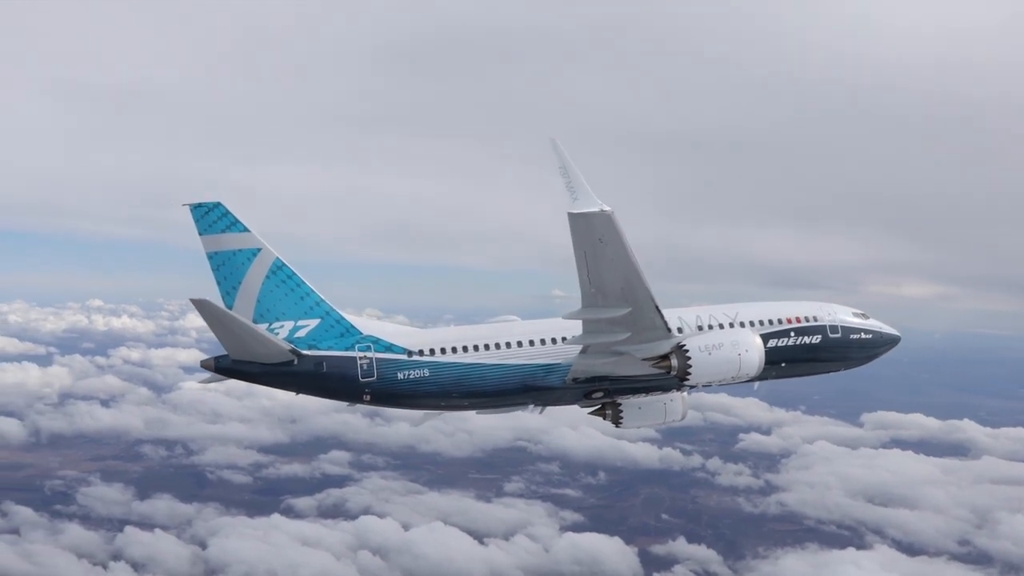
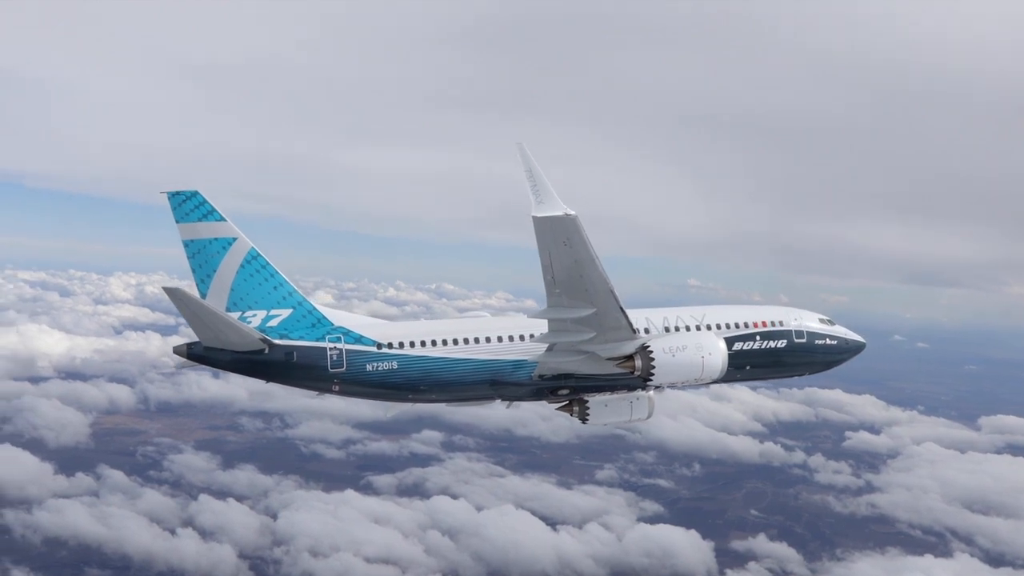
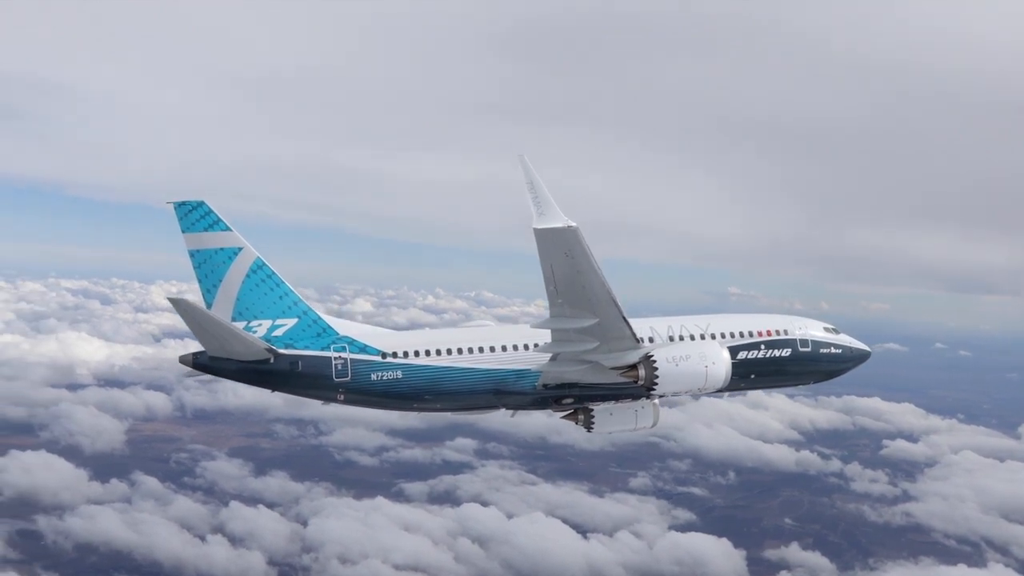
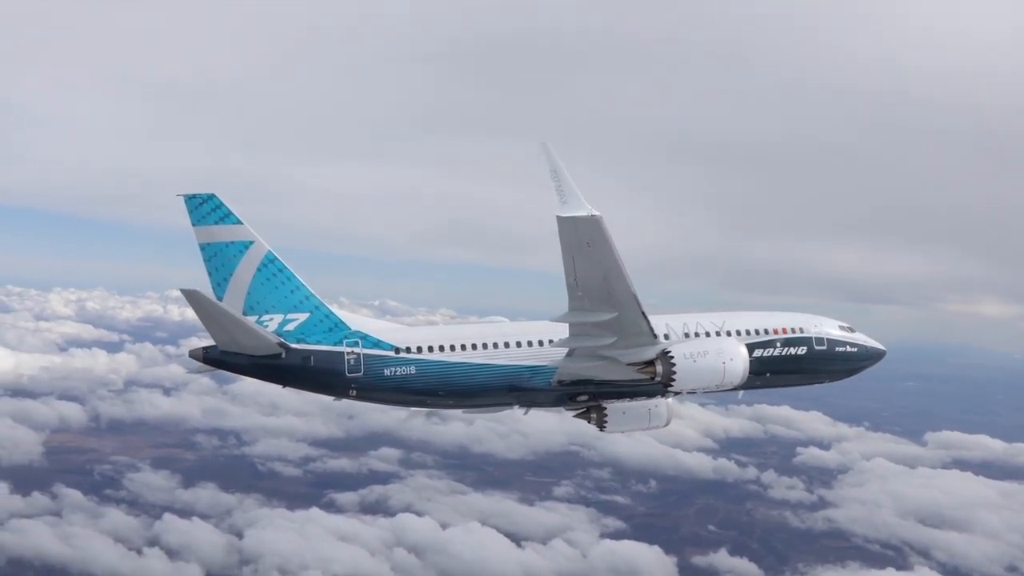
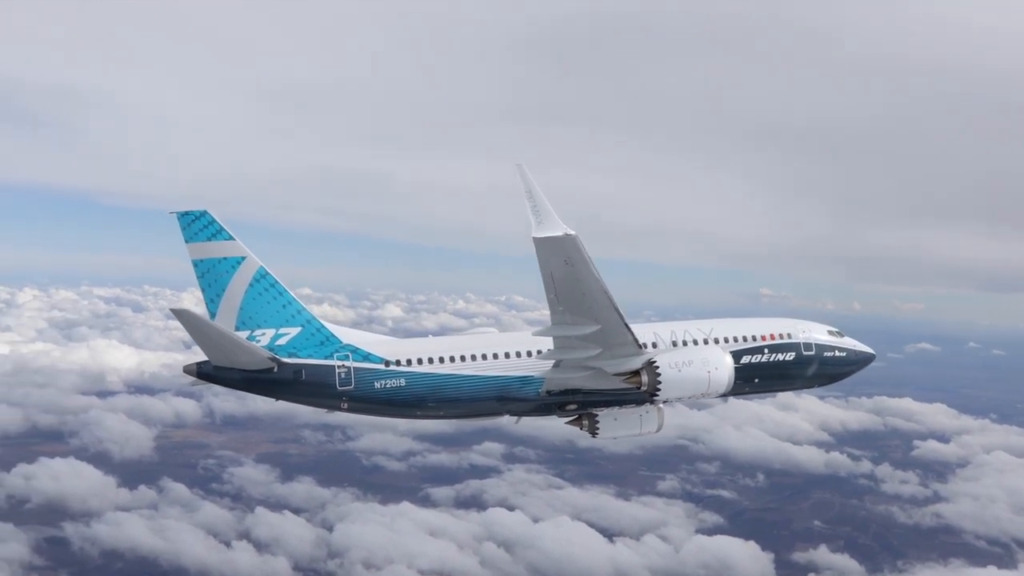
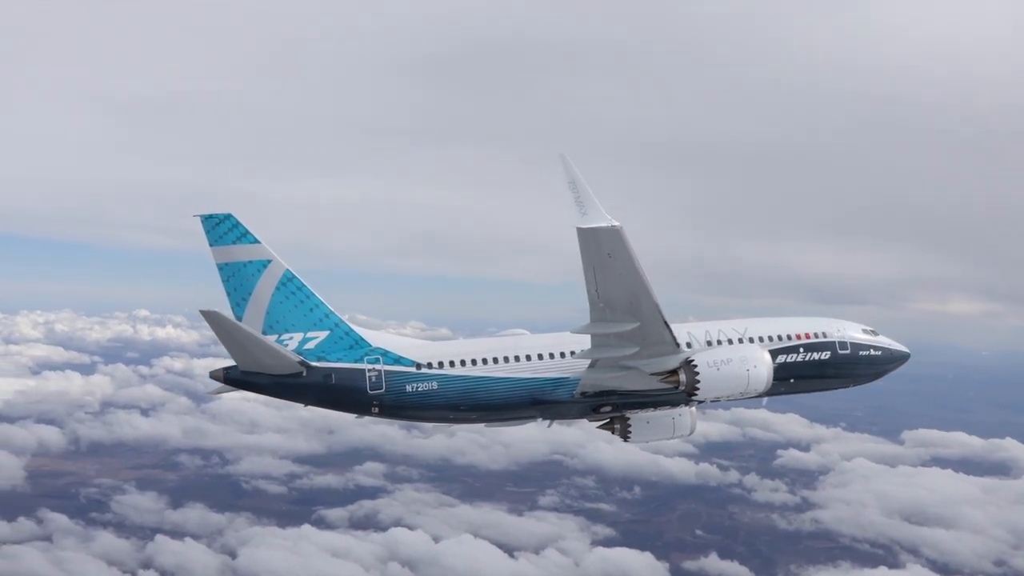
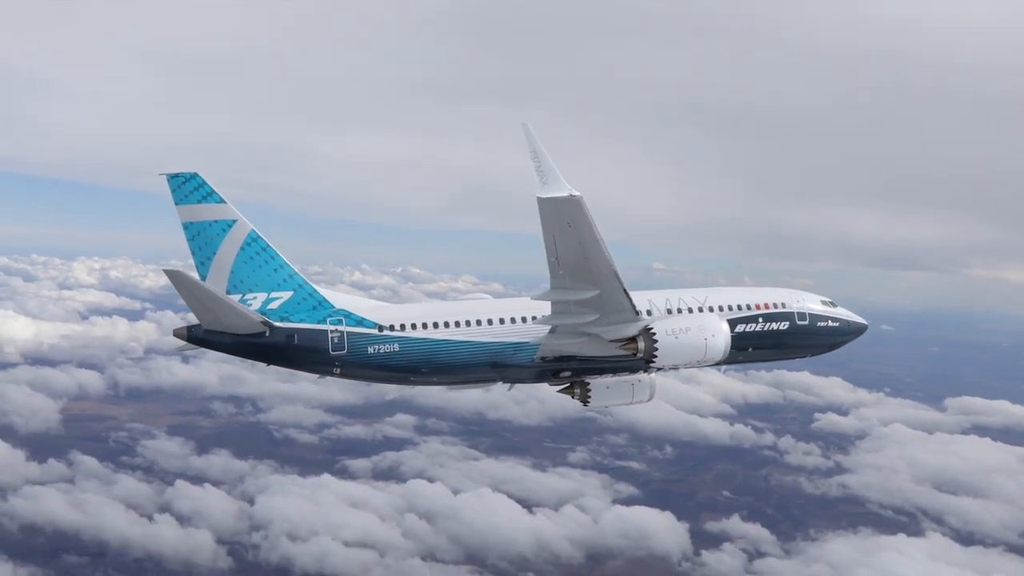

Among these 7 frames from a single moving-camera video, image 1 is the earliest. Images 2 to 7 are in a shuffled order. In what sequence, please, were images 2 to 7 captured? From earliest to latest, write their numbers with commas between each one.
6, 4, 7, 2, 3, 5
